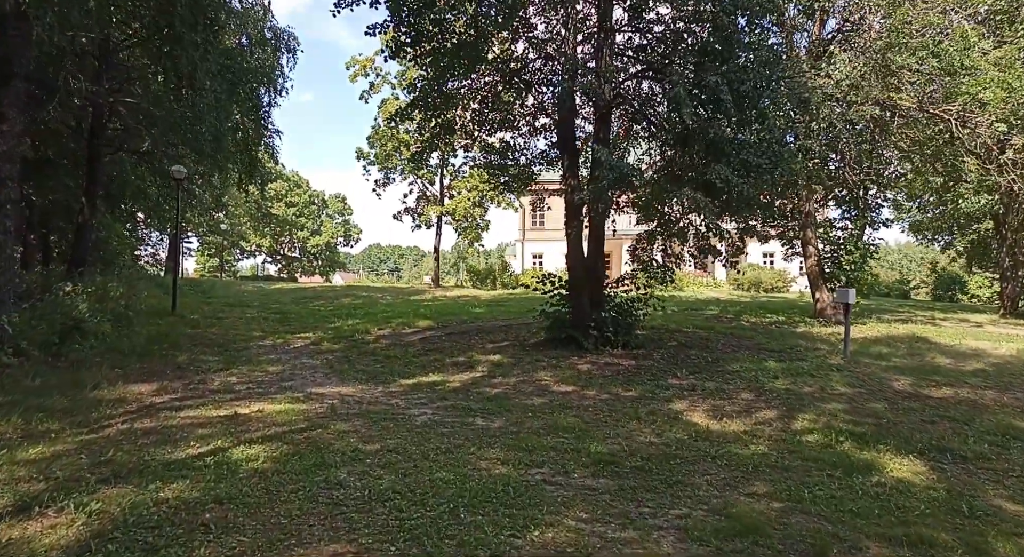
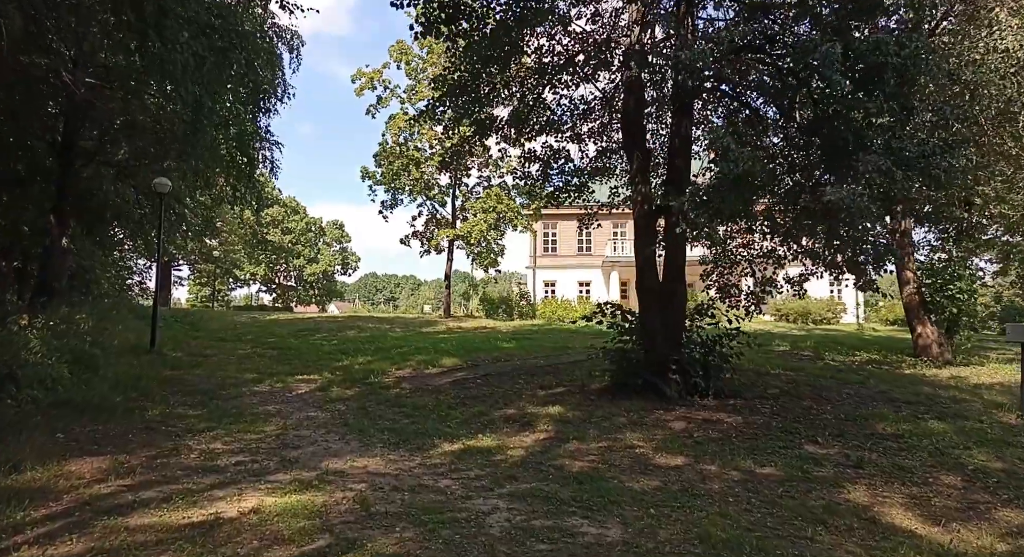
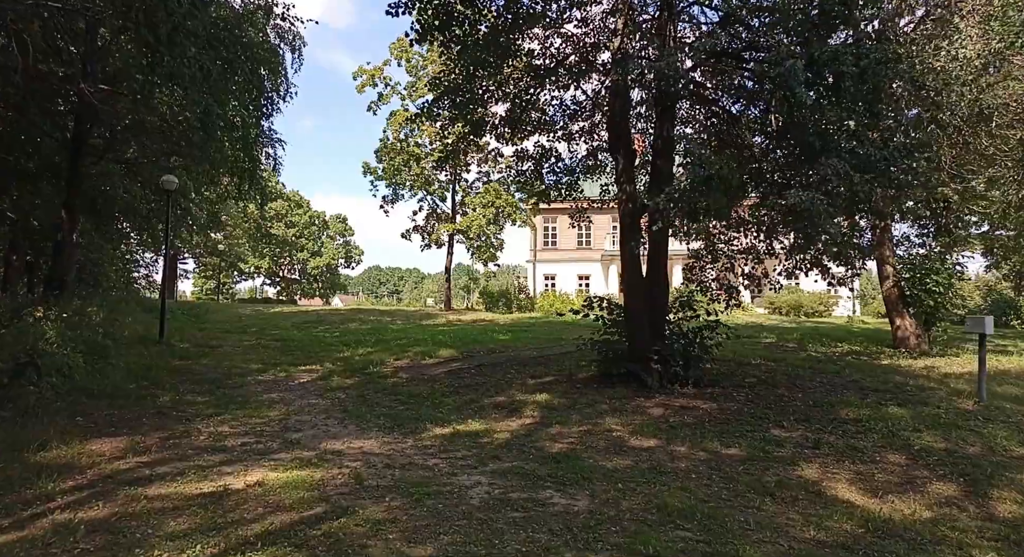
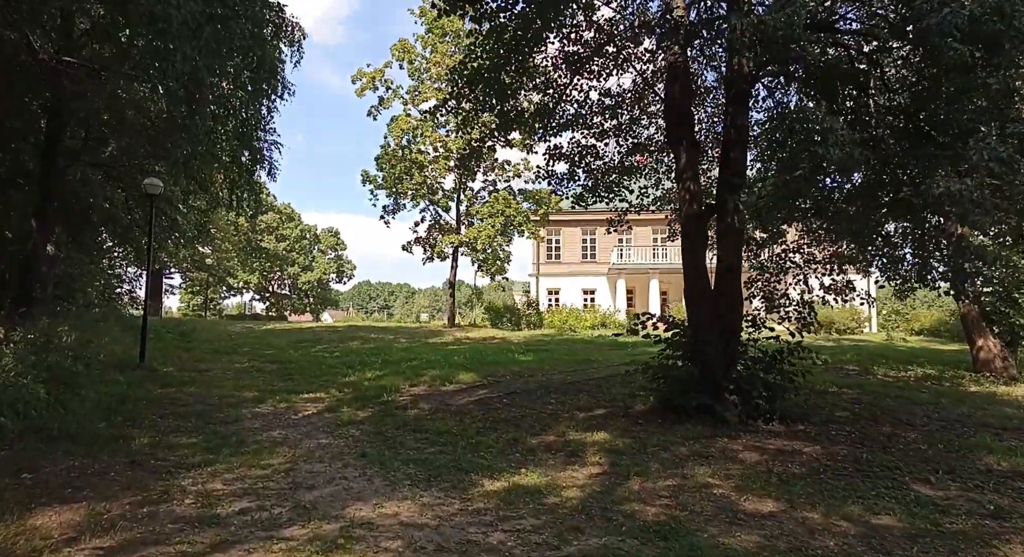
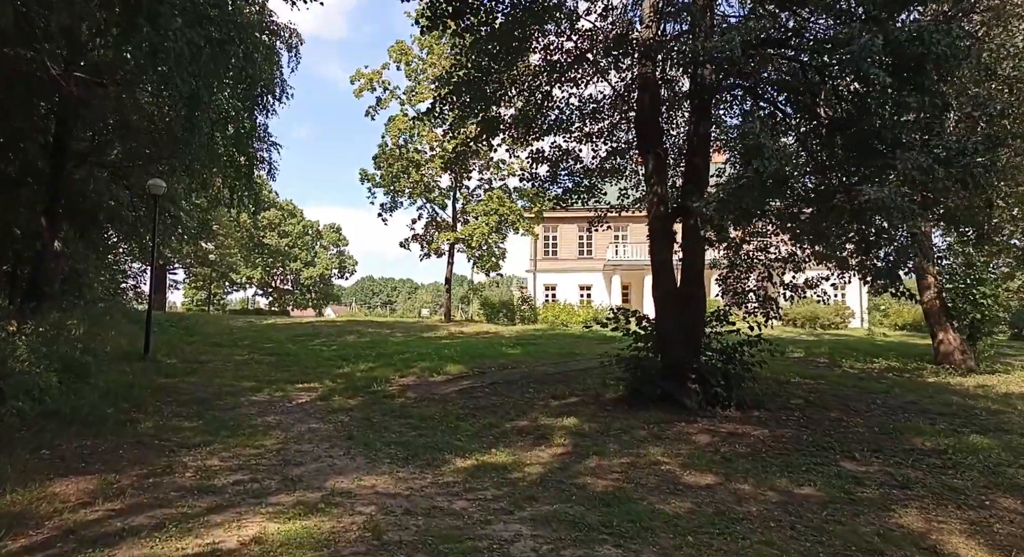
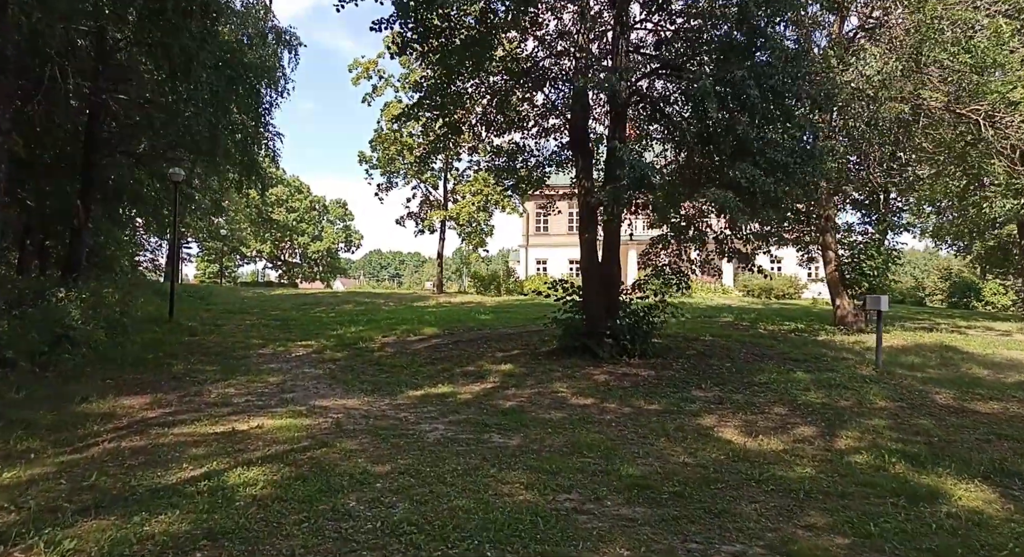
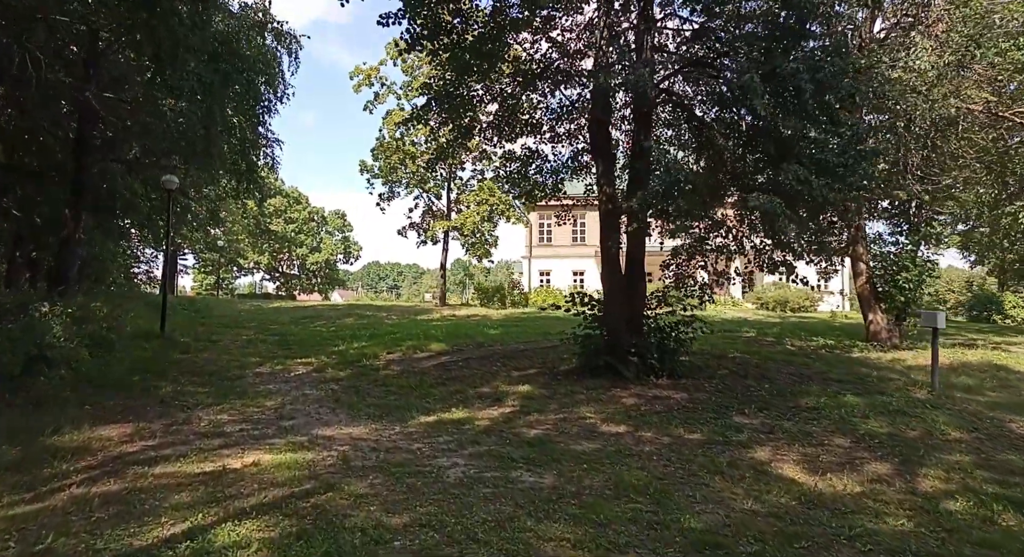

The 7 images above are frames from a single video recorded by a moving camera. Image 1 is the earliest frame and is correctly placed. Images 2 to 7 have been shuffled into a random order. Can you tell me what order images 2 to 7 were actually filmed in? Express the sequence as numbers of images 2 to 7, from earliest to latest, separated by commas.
6, 7, 3, 2, 5, 4
